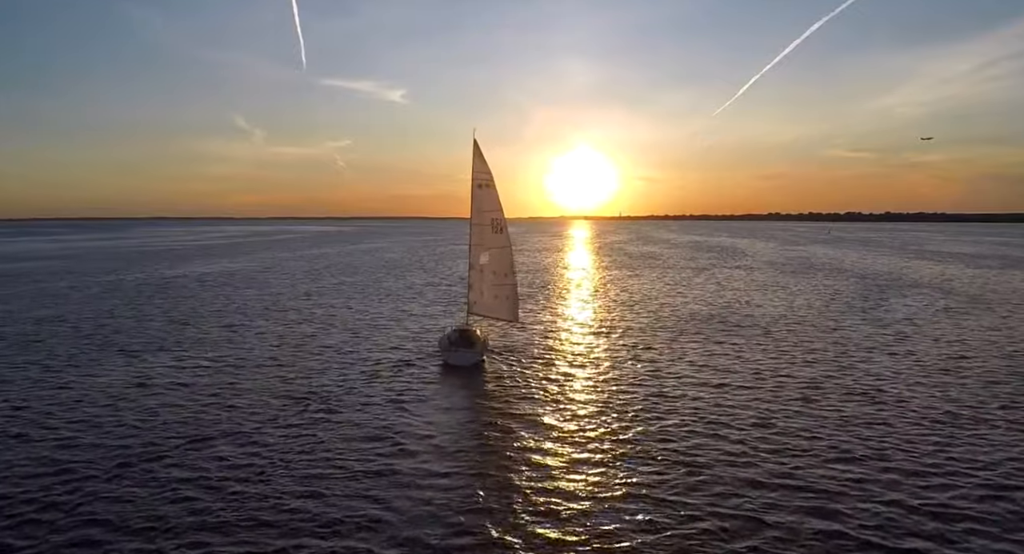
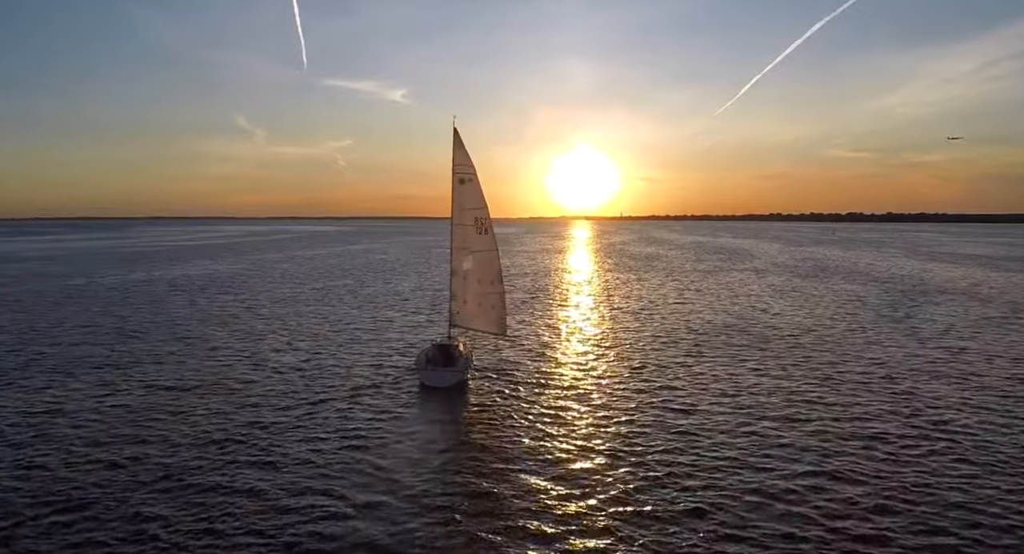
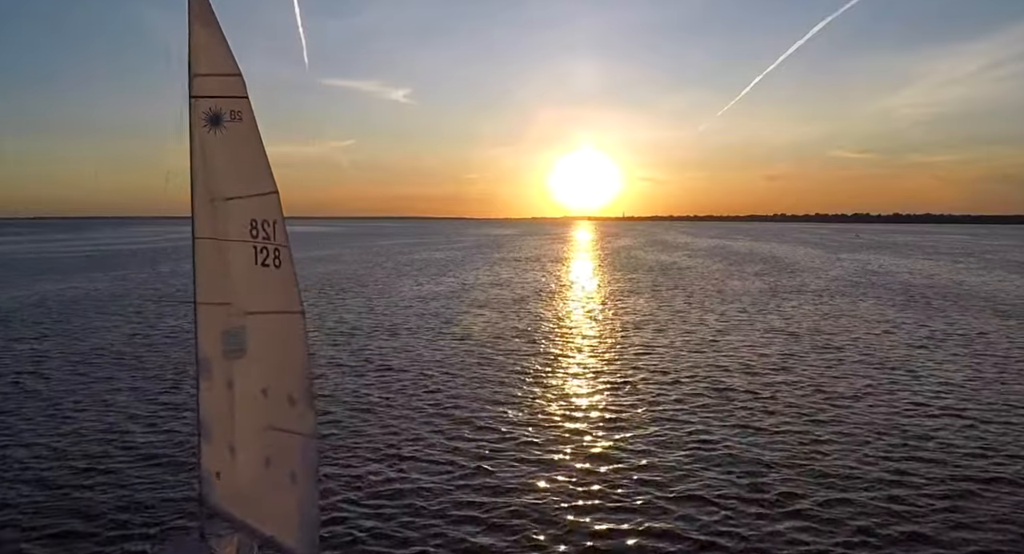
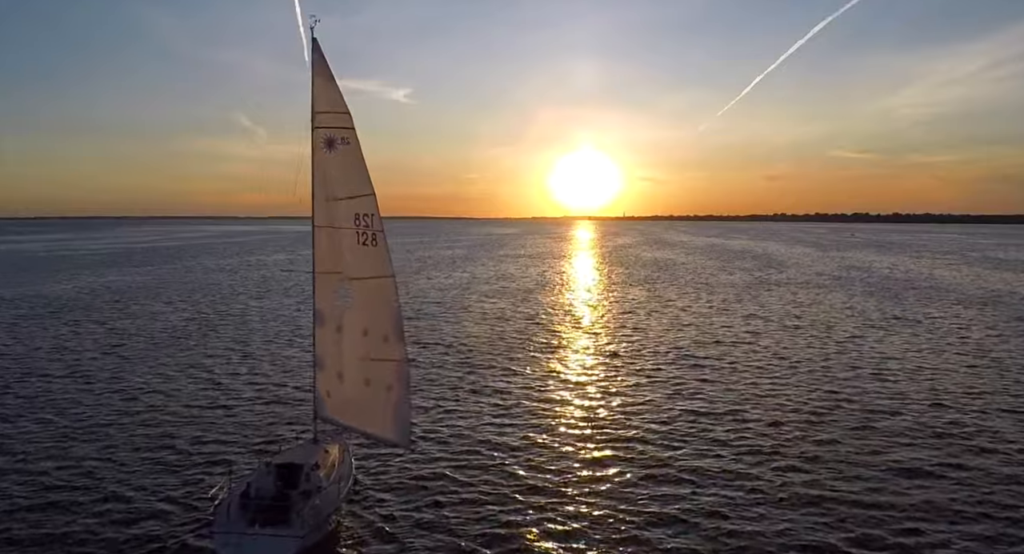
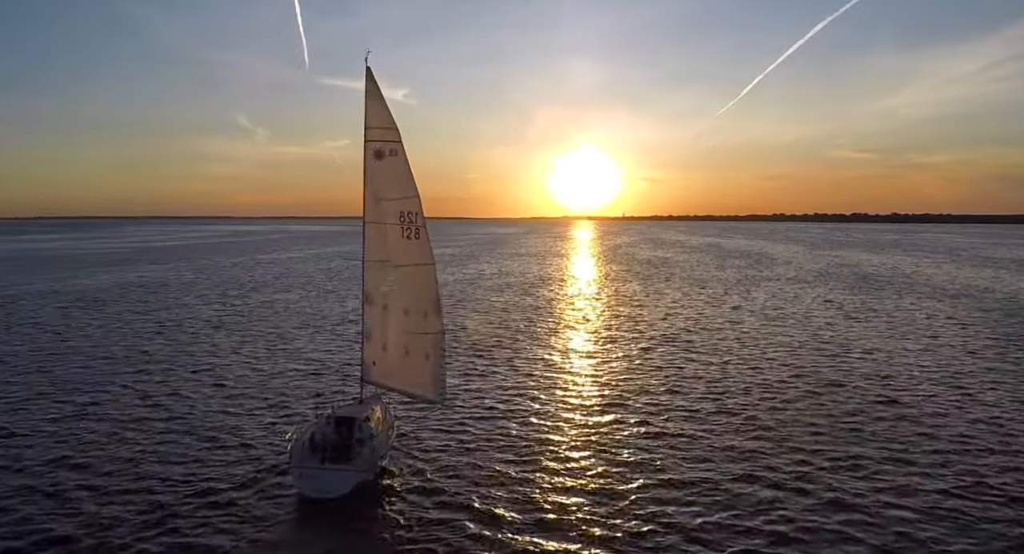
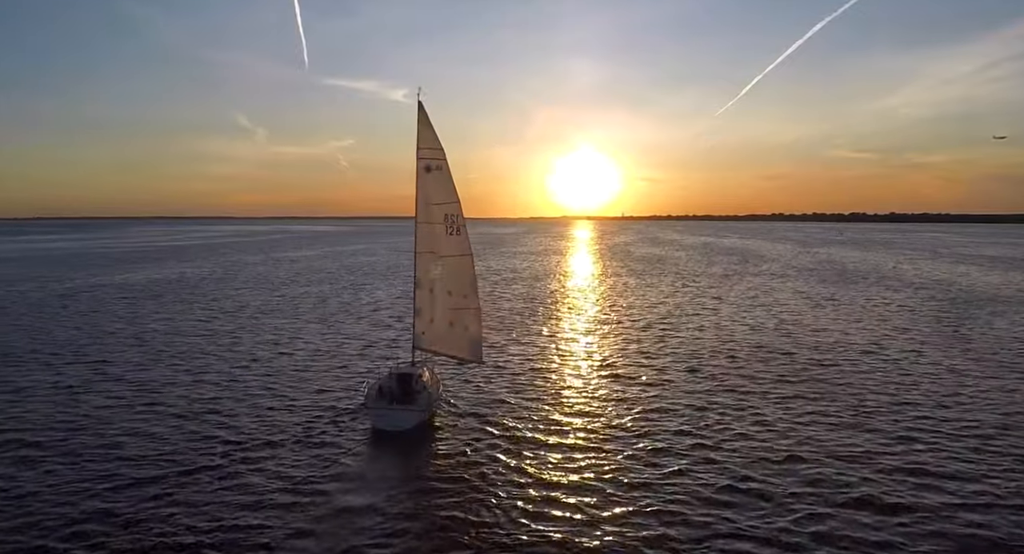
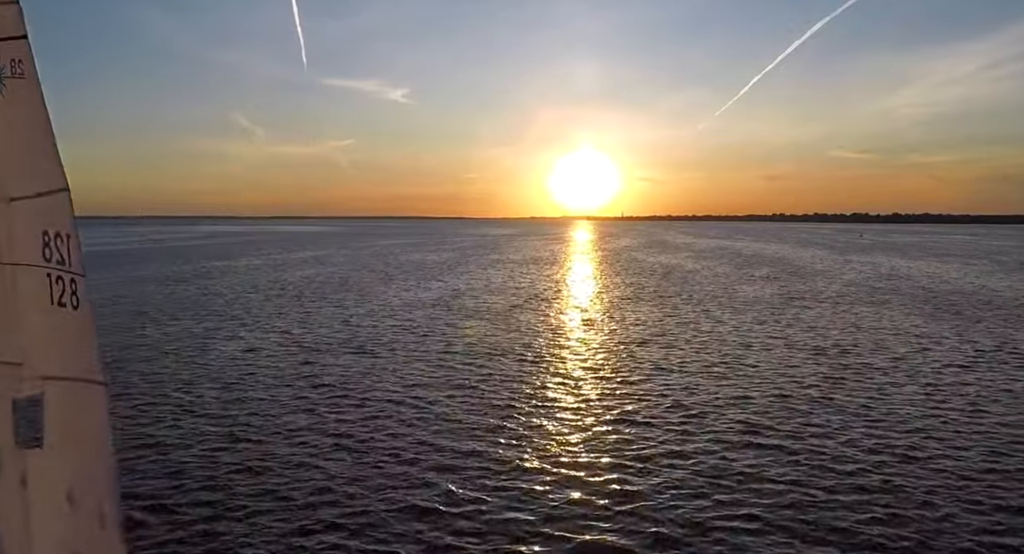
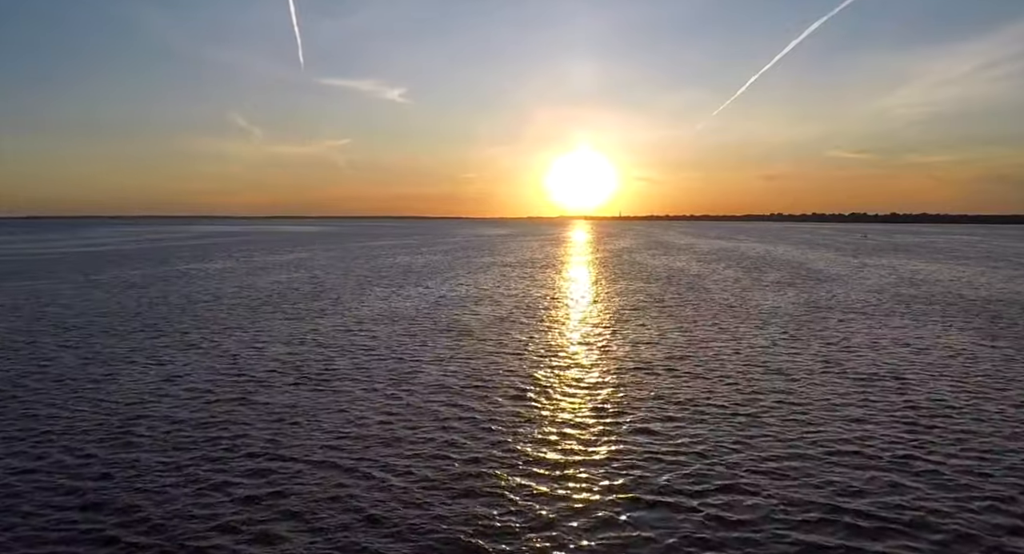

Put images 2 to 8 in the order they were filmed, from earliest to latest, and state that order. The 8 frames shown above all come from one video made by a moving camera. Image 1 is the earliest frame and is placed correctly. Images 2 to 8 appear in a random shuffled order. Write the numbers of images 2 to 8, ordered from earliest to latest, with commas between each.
2, 6, 5, 4, 3, 7, 8
